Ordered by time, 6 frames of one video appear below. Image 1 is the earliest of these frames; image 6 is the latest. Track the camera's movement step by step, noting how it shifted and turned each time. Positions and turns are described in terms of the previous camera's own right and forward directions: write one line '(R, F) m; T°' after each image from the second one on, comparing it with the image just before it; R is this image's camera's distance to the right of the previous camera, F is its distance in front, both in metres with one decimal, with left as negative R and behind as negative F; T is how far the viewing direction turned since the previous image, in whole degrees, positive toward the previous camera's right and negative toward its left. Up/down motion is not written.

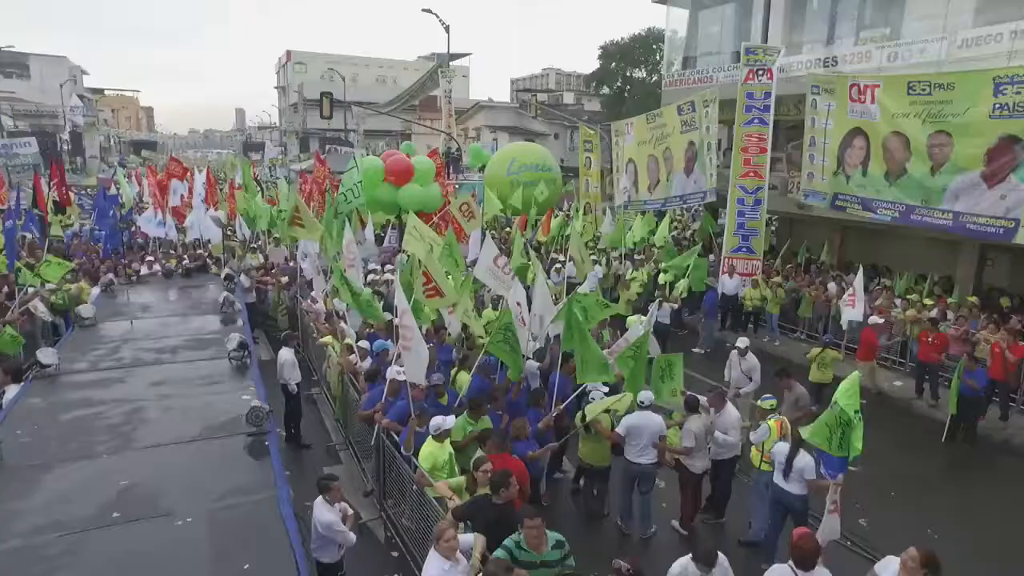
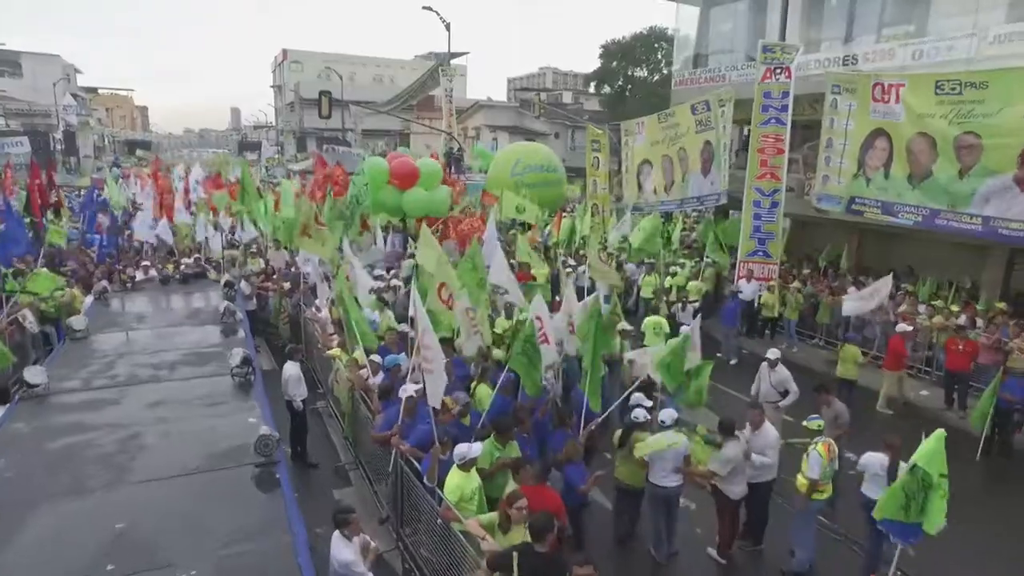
(-0.3, +0.5) m; 0°
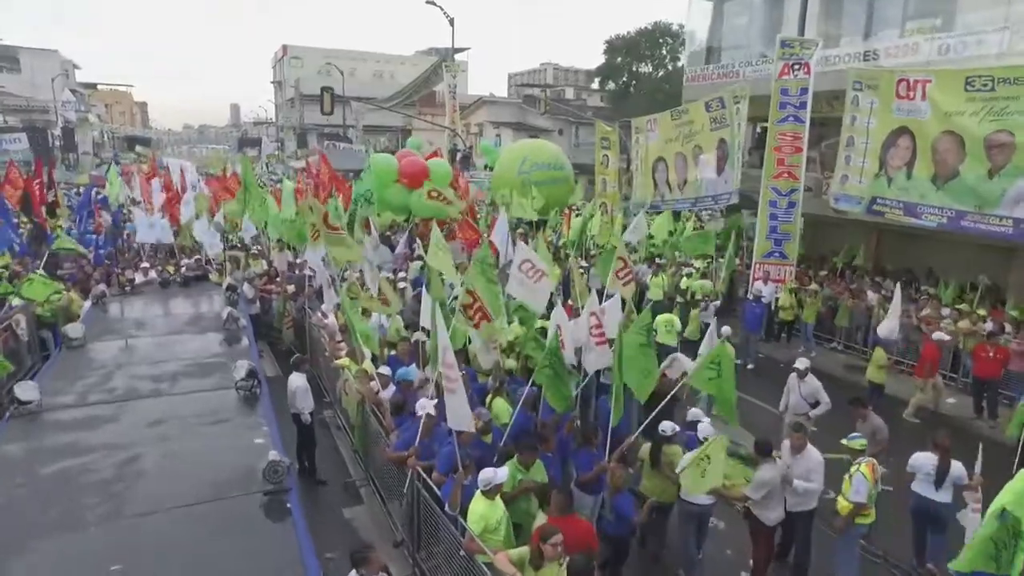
(-0.2, +0.4) m; 0°
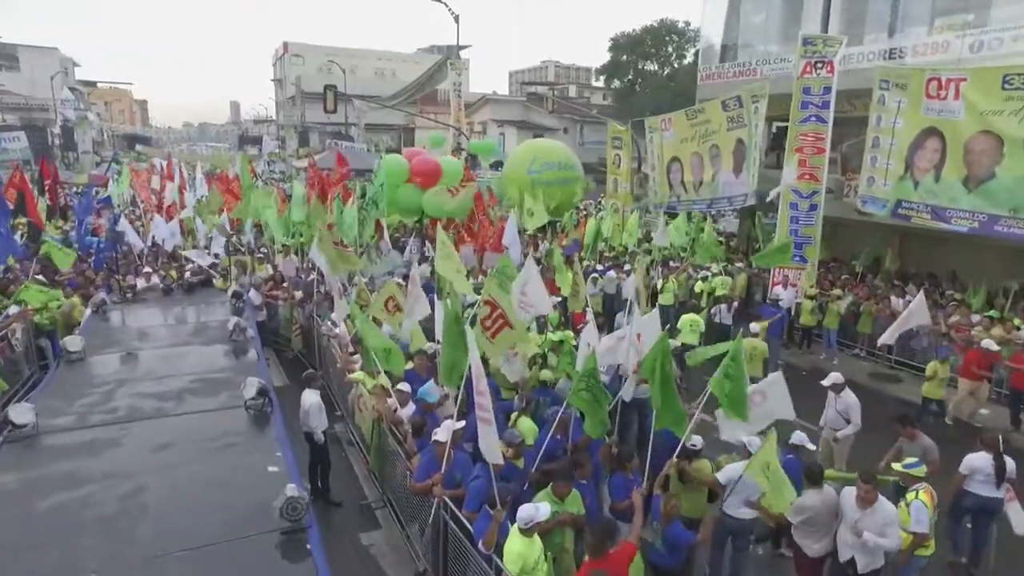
(-0.3, +0.5) m; 0°
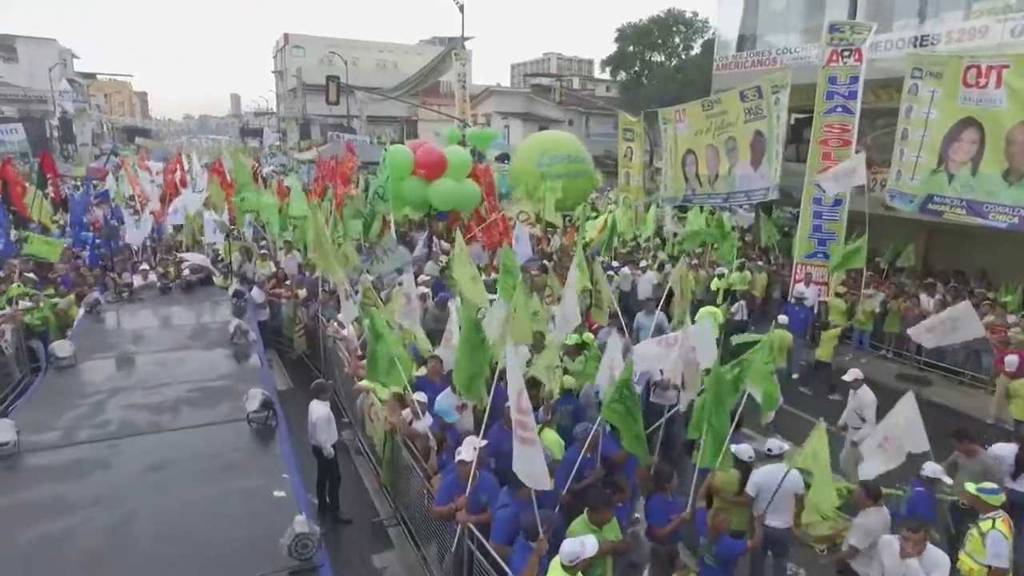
(-0.3, +0.6) m; 0°
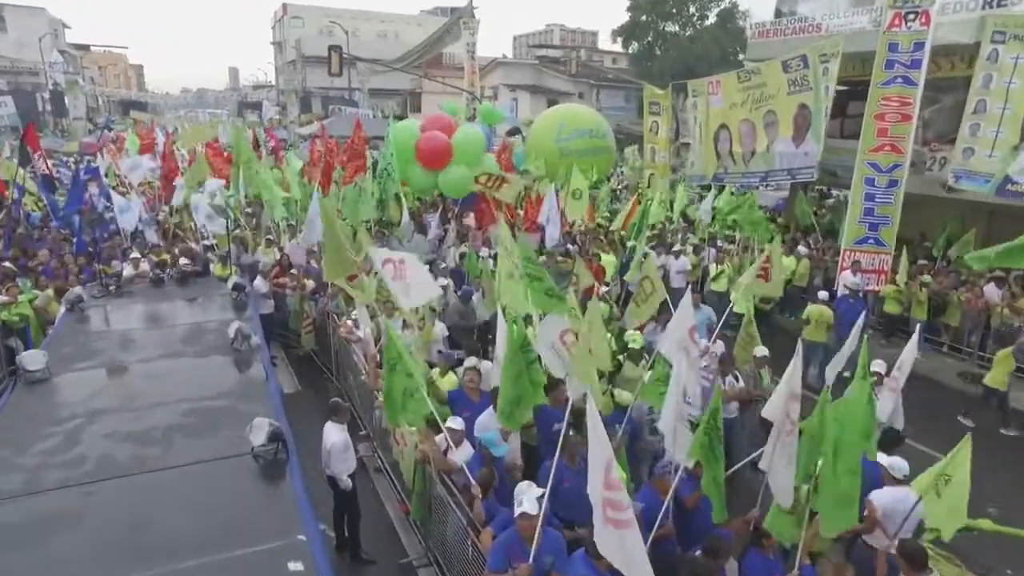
(-0.5, +1.2) m; 0°
